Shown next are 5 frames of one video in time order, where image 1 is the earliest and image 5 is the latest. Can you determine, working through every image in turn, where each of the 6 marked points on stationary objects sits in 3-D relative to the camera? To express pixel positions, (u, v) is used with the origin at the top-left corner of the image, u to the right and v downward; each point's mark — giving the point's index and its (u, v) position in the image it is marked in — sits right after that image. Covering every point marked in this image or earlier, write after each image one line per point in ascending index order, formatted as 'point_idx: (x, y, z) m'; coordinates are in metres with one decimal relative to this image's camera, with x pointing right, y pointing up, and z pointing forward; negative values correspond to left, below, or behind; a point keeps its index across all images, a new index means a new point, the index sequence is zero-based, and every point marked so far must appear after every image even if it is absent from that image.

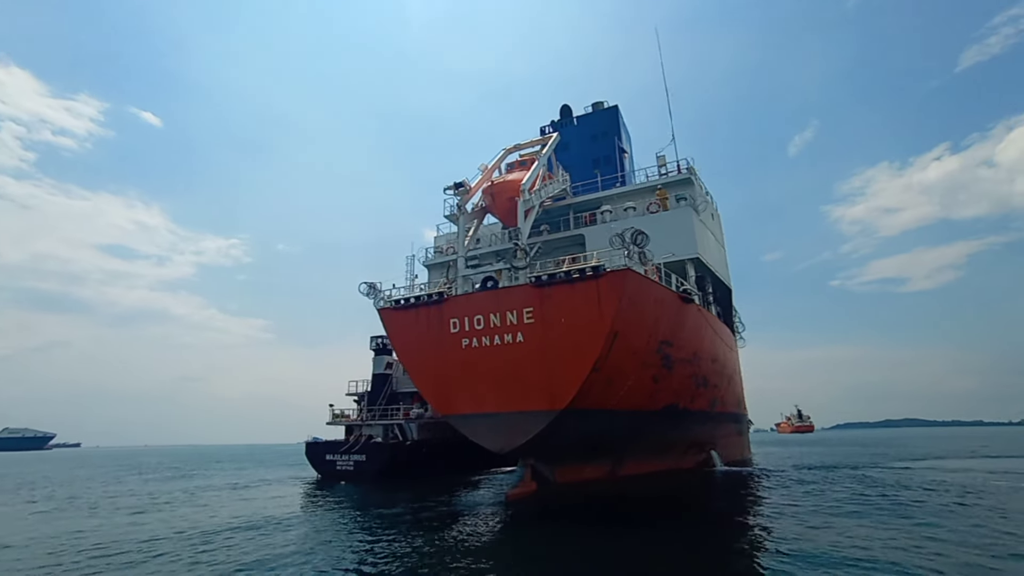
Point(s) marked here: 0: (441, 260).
0: (-2.9, +1.2, +18.9) m
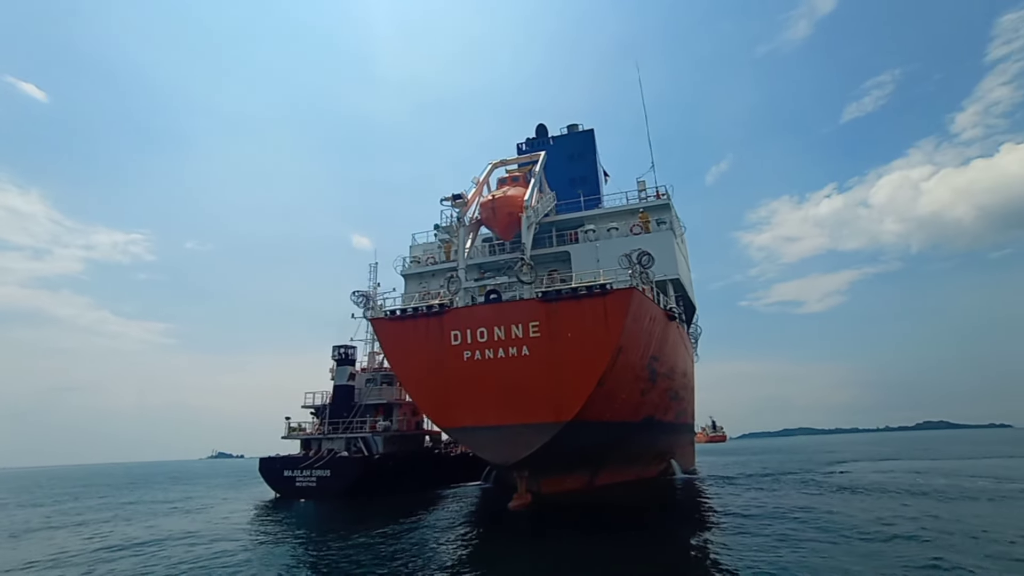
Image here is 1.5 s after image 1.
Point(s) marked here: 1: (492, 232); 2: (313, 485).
0: (-3.7, +0.7, +18.7) m
1: (-0.6, +1.7, +14.1) m
2: (-8.1, -8.0, +18.9) m
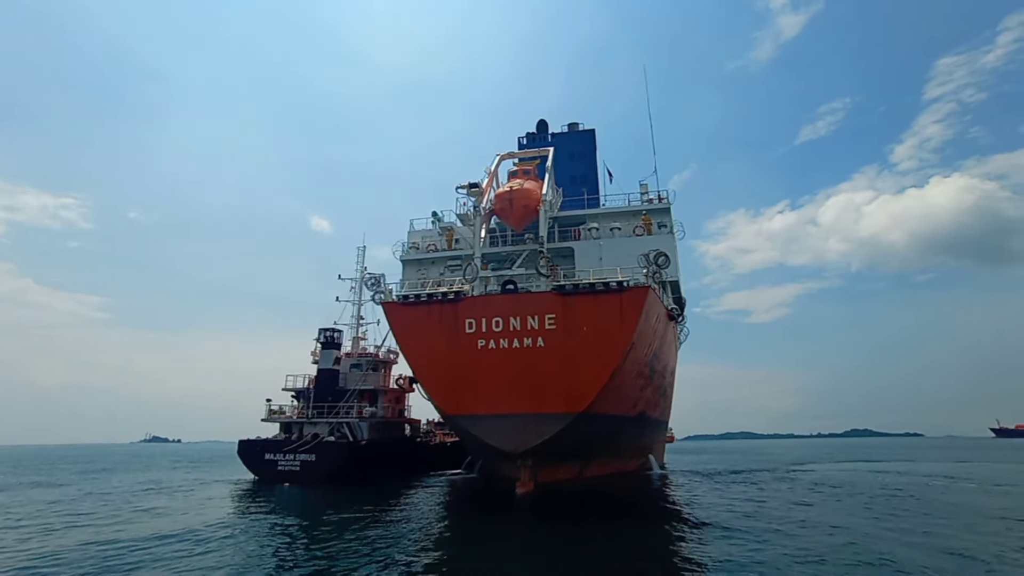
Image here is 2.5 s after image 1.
0: (-3.7, +1.3, +18.5) m
1: (-0.2, +2.0, +14.2) m
2: (-8.6, -7.2, +18.5) m
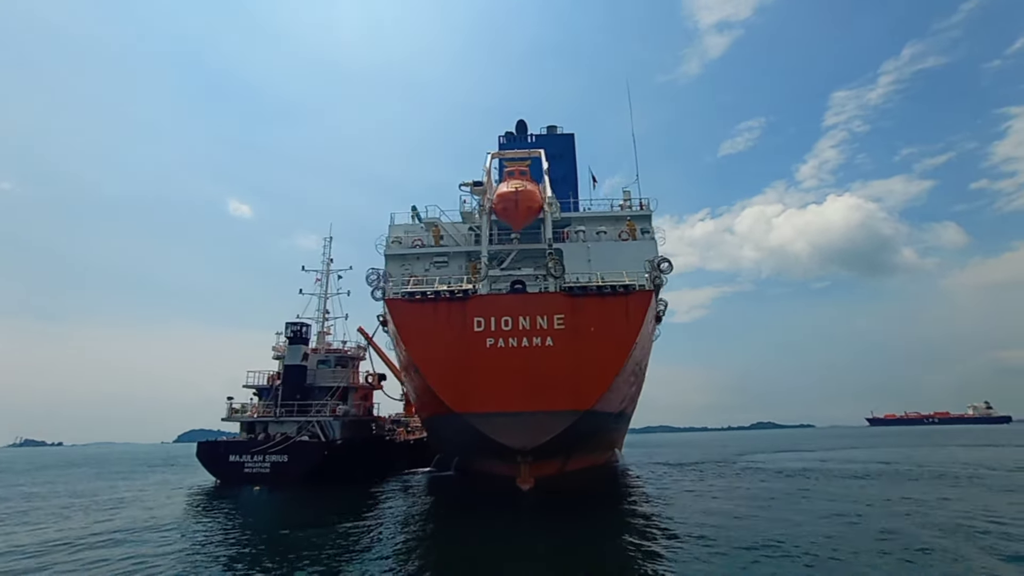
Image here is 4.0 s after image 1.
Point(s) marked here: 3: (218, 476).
0: (-4.2, +1.4, +18.2) m
1: (-0.1, +2.0, +14.4) m
2: (-9.3, -6.9, +17.5) m
3: (-11.2, -7.2, +17.7) m
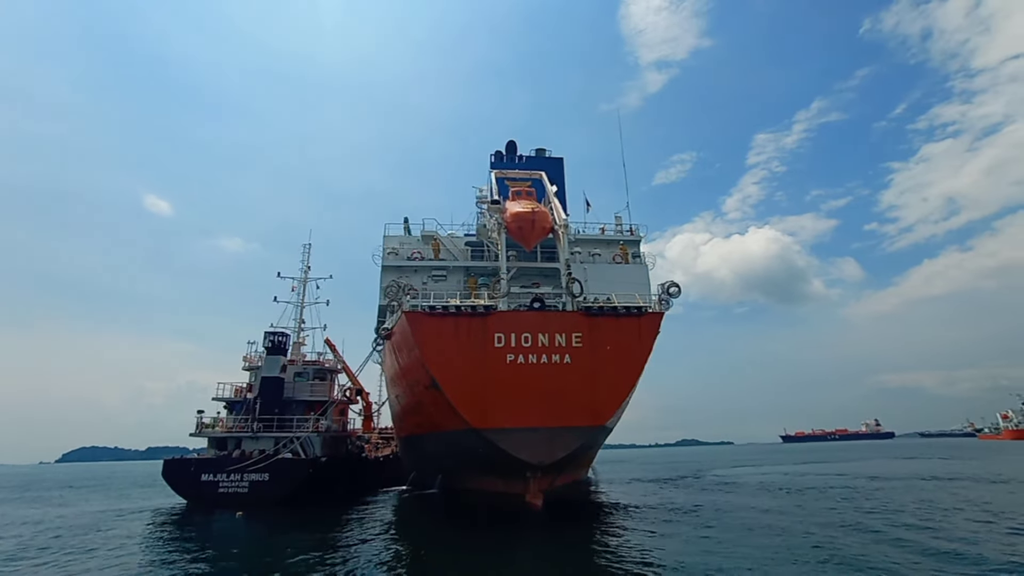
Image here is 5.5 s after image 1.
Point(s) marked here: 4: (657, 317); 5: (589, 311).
0: (-4.3, +1.0, +17.9) m
1: (+0.3, +1.5, +14.7) m
2: (-9.6, -7.1, +16.4) m
3: (-11.5, -7.4, +16.3) m
4: (+4.1, -0.8, +13.3) m
5: (+2.2, -0.7, +13.1) m
